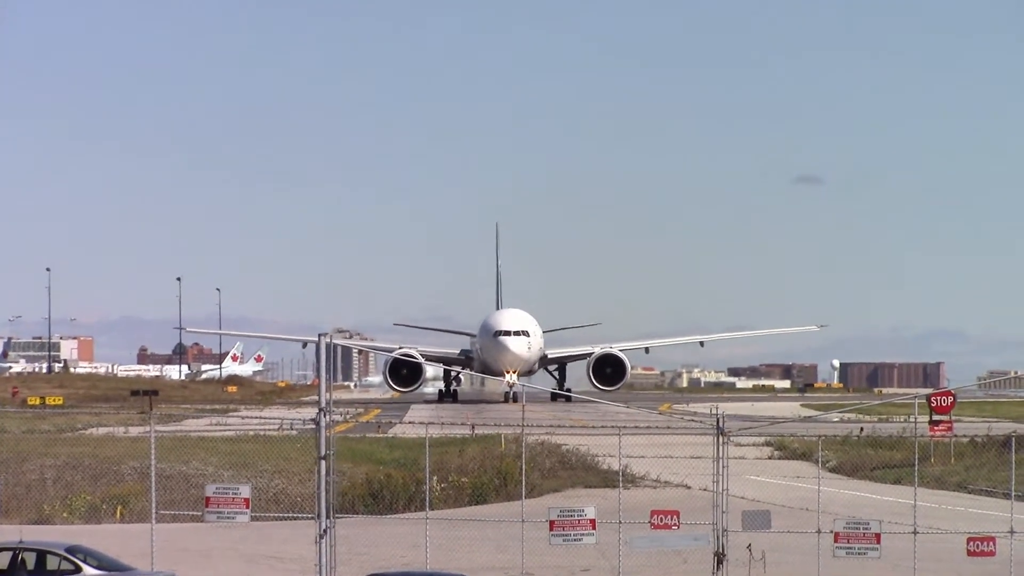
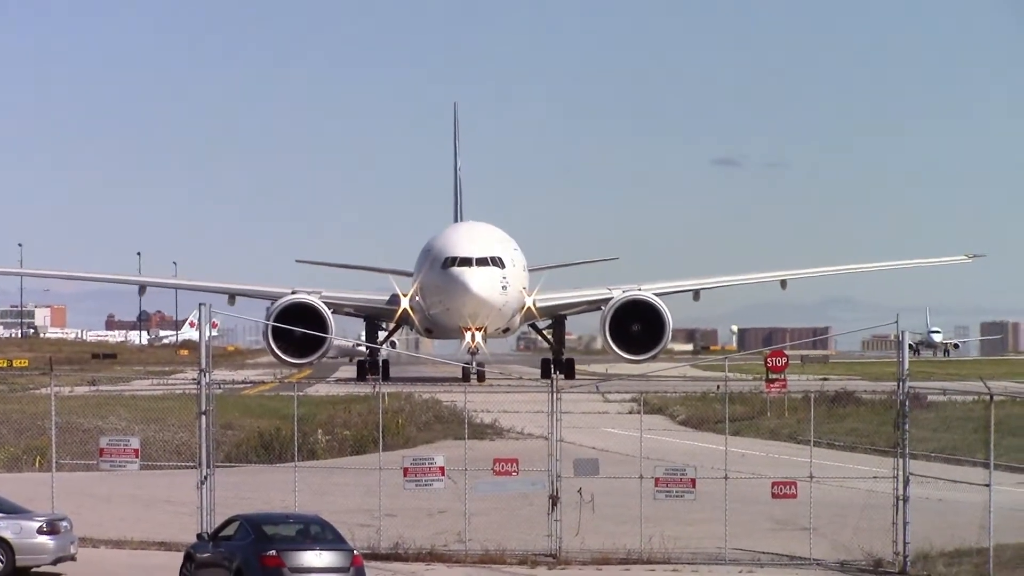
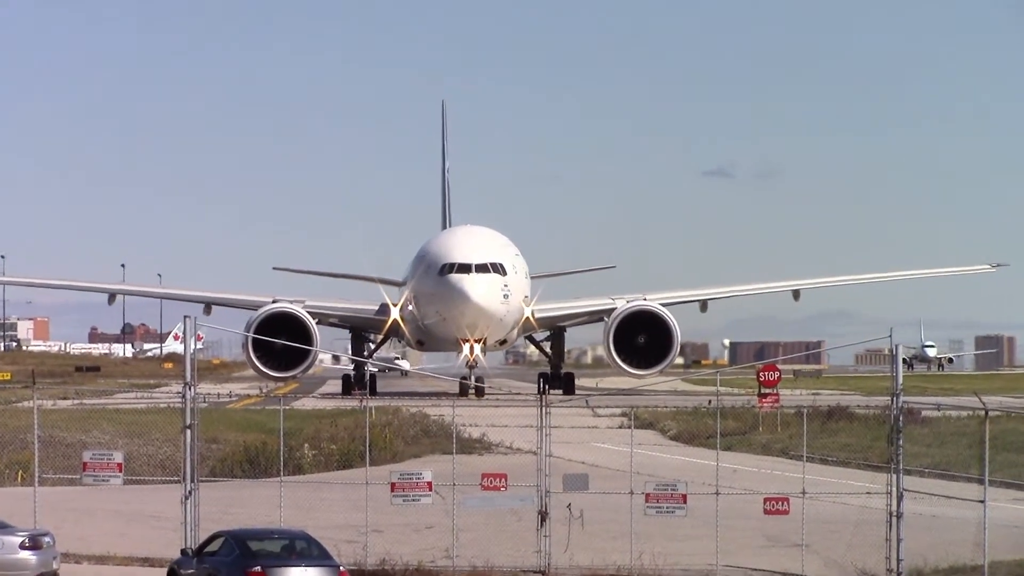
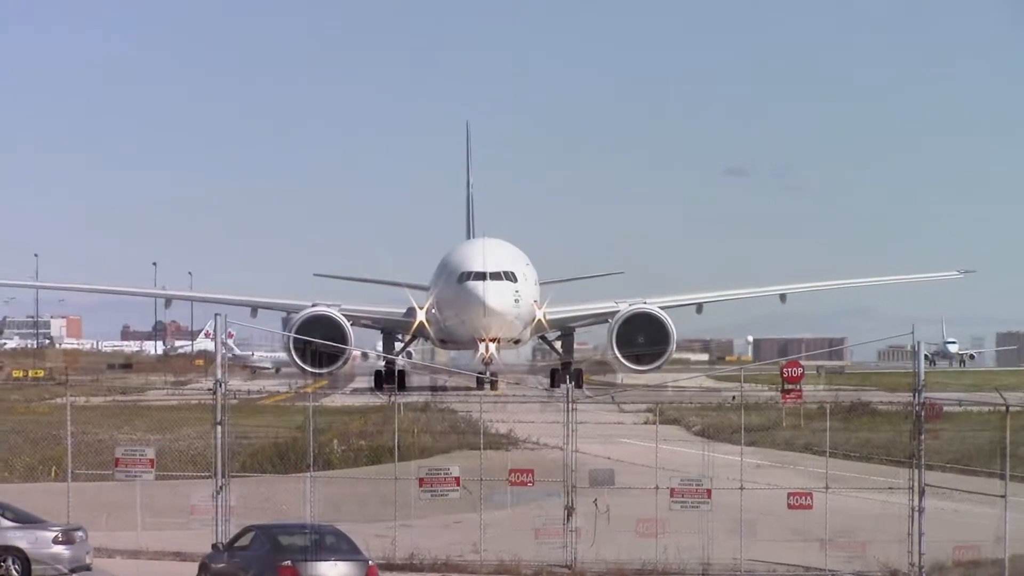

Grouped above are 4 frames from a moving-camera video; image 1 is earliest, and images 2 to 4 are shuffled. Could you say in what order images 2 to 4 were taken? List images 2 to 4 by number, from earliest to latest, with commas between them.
4, 2, 3
